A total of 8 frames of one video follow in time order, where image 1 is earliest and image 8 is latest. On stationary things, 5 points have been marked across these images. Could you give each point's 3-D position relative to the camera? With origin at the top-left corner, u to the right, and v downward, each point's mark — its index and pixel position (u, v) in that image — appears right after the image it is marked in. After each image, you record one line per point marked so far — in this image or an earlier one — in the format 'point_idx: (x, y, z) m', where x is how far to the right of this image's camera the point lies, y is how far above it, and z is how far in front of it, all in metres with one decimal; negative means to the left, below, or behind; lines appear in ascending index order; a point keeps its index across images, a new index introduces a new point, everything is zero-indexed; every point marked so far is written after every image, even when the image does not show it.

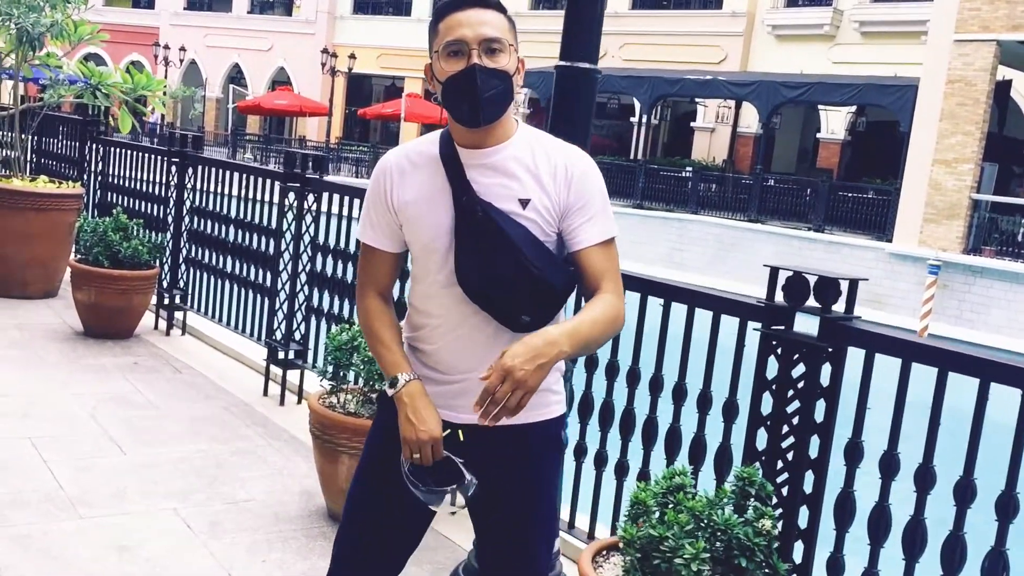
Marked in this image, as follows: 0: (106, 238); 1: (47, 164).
0: (-2.6, +0.3, +6.4) m
1: (-4.0, +1.1, +8.5) m
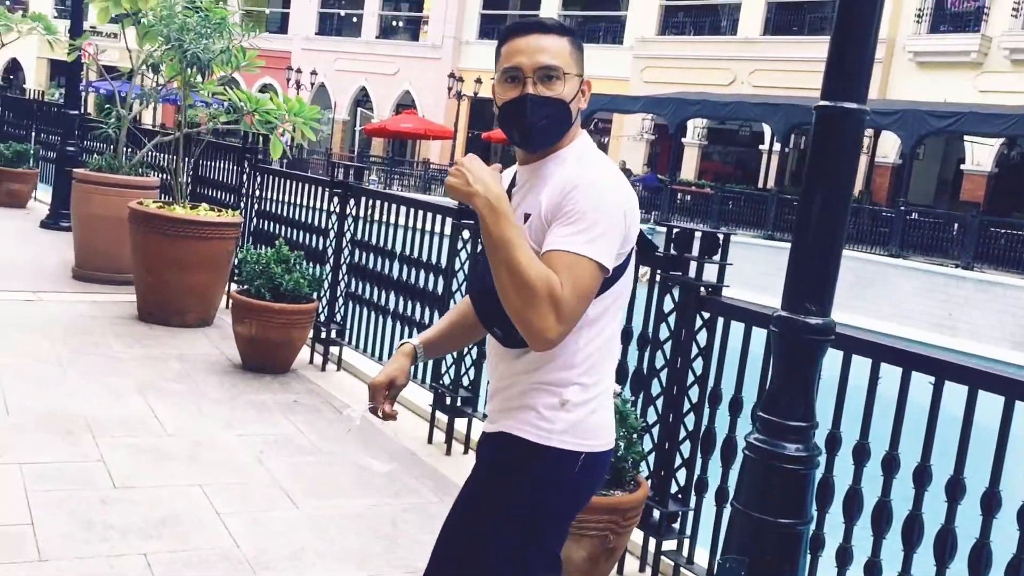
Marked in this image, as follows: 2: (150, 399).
0: (-1.5, +0.1, +6.2) m
1: (-2.6, +0.8, +8.5) m
2: (-2.0, -0.6, +5.4) m
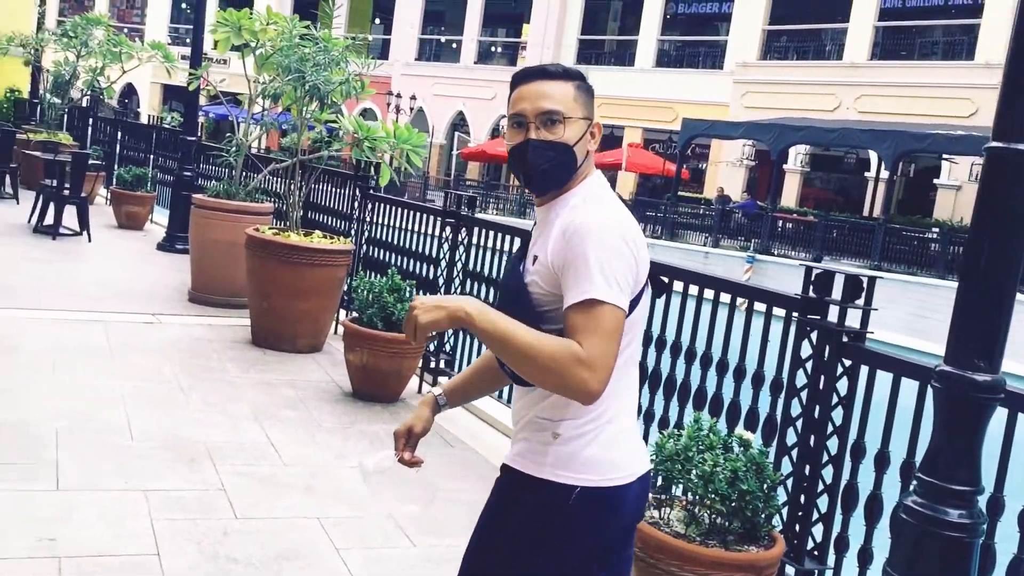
0: (-0.8, -0.1, +6.2) m
1: (-1.7, +0.6, +8.6) m
2: (-1.4, -0.8, +5.4) m
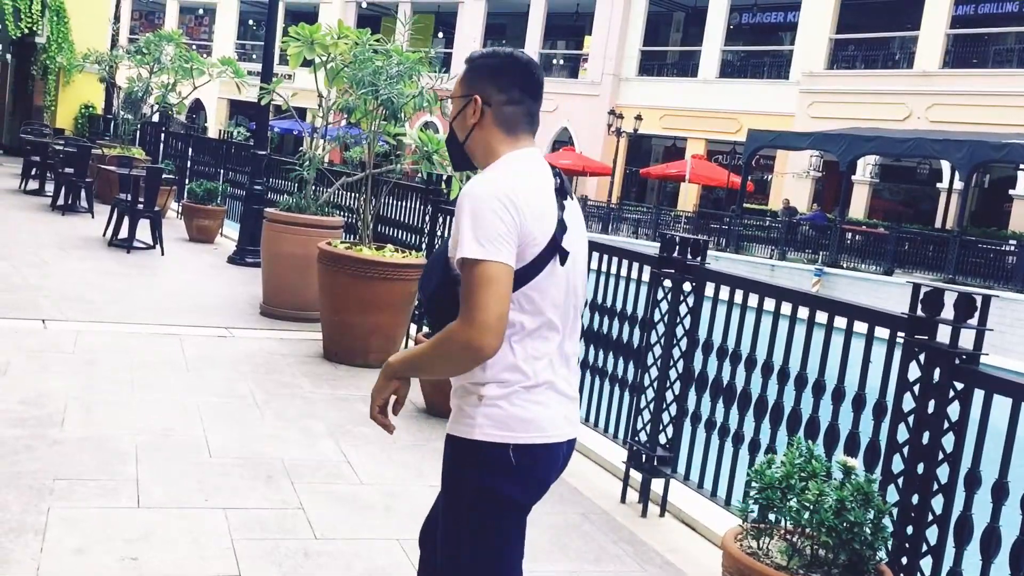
0: (-0.3, -0.2, +6.1) m
1: (-1.1, +0.5, +8.6) m
2: (-0.9, -0.8, +5.4) m
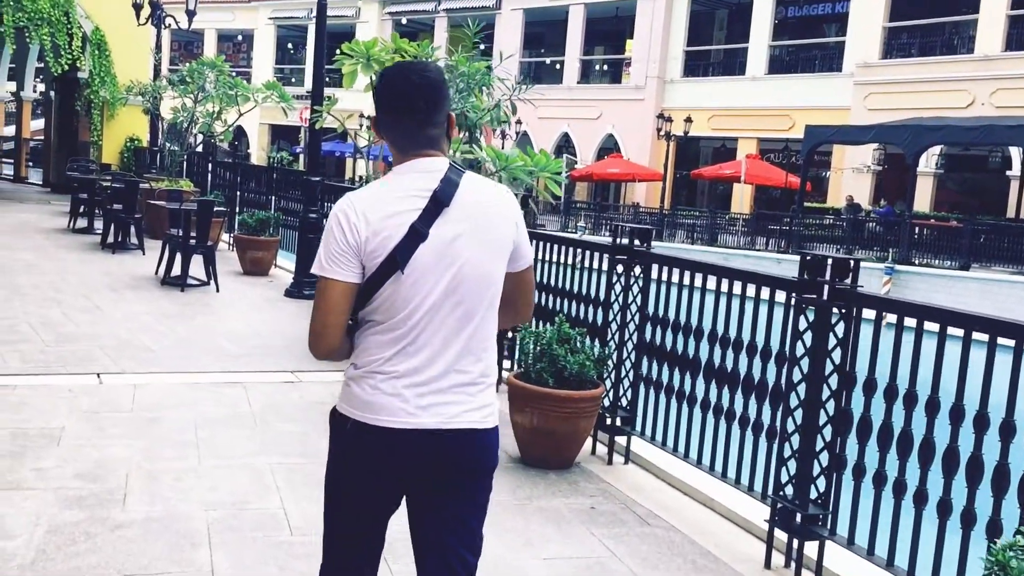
0: (+0.2, -0.3, +5.4) m
1: (-0.4, +0.3, +8.0) m
2: (-0.4, -1.1, +4.7) m
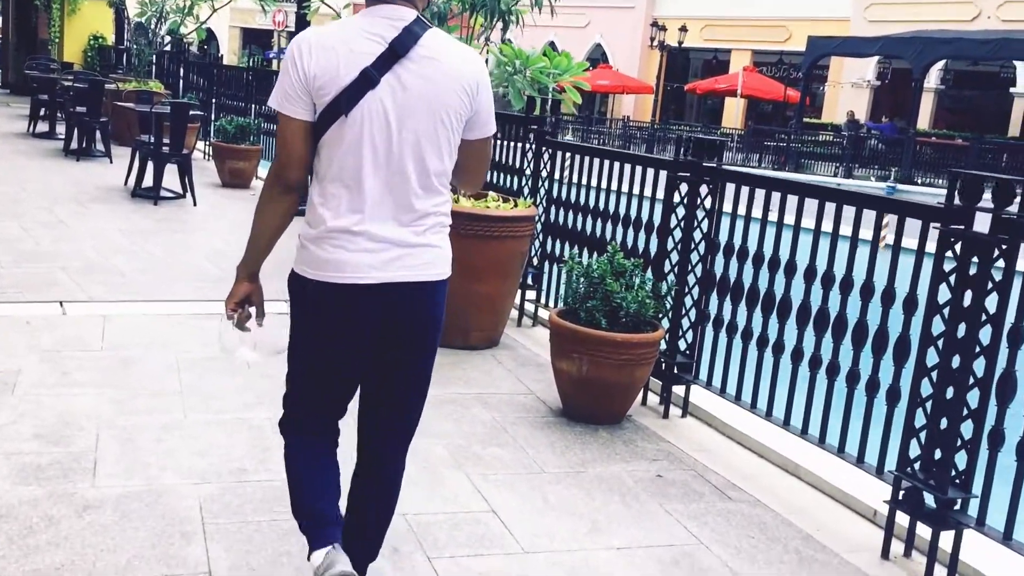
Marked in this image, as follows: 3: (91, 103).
0: (+0.4, 0.0, +4.6) m
1: (-0.3, +0.8, +7.0) m
2: (-0.1, -0.8, +3.9) m
3: (-5.0, +2.2, +11.7) m
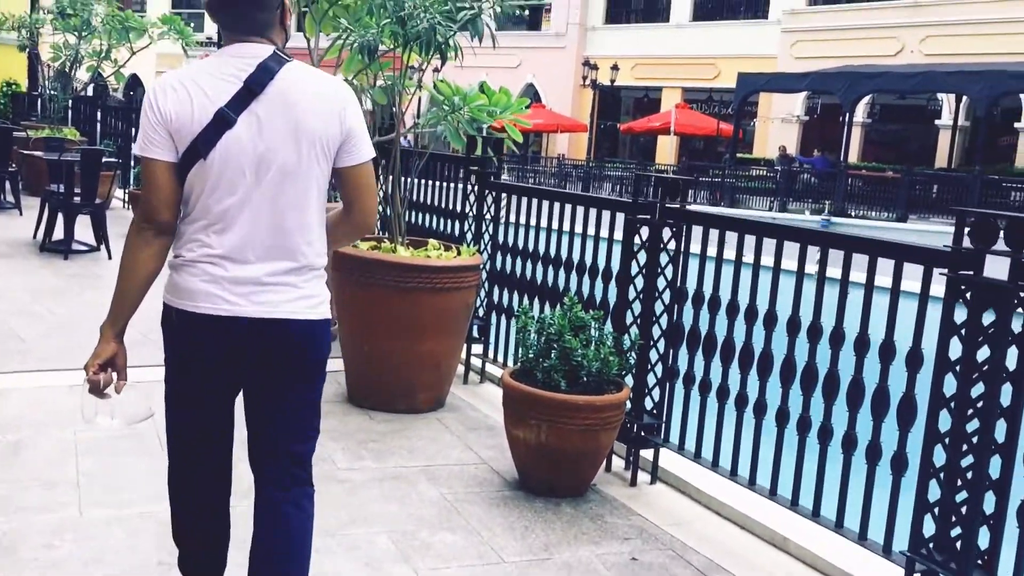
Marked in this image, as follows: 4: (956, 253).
0: (+0.2, -0.2, +4.1) m
1: (-0.7, +0.5, +6.5) m
2: (-0.3, -1.0, +3.4) m
3: (-5.7, +1.5, +10.9) m
4: (+1.3, +0.1, +3.0) m
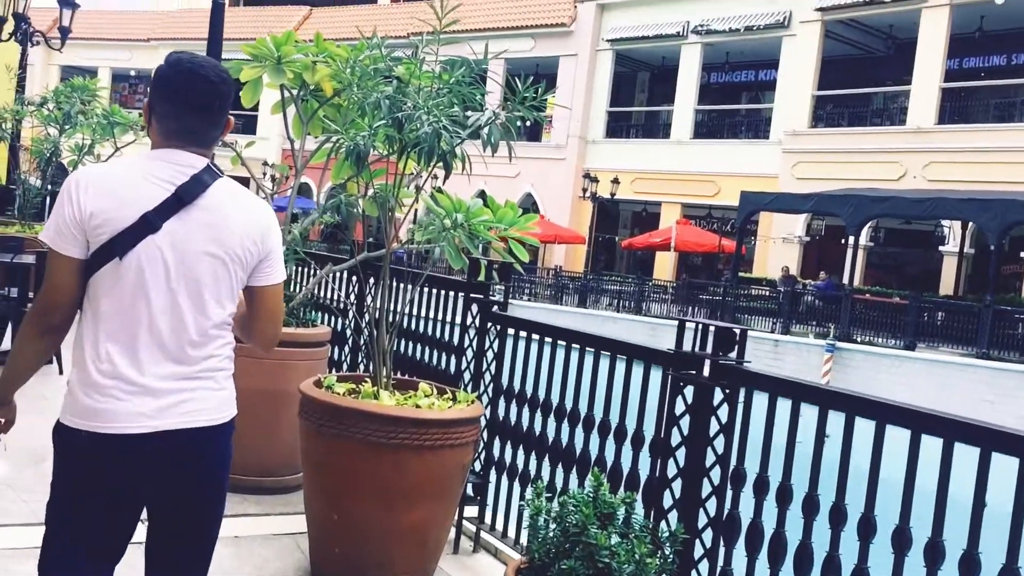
0: (+0.2, -0.8, +3.2) m
1: (-0.6, -0.3, +5.6) m
2: (-0.3, -1.4, +2.3) m
3: (-5.7, +0.4, +10.1) m
4: (+1.4, -0.4, +2.1) m
